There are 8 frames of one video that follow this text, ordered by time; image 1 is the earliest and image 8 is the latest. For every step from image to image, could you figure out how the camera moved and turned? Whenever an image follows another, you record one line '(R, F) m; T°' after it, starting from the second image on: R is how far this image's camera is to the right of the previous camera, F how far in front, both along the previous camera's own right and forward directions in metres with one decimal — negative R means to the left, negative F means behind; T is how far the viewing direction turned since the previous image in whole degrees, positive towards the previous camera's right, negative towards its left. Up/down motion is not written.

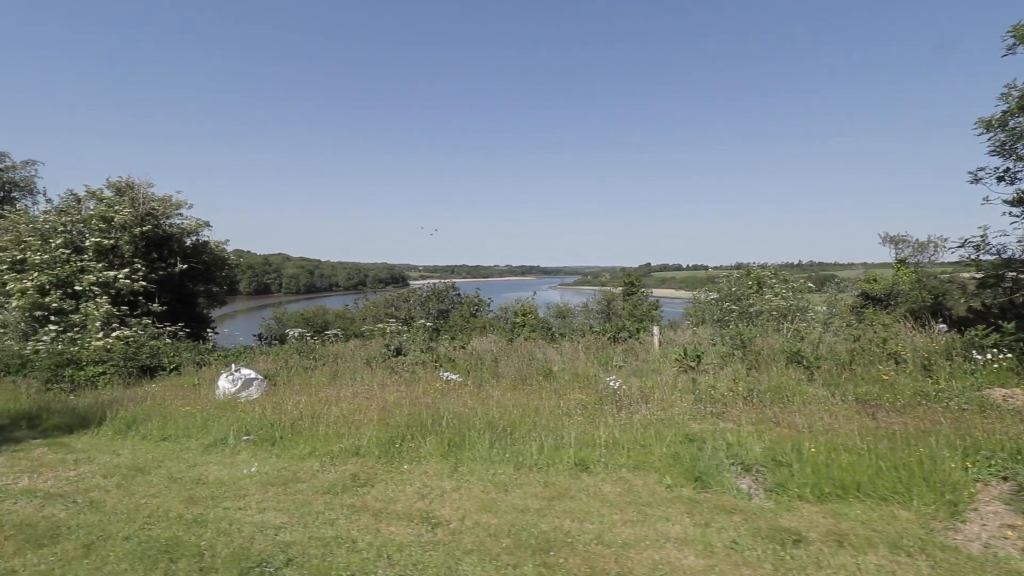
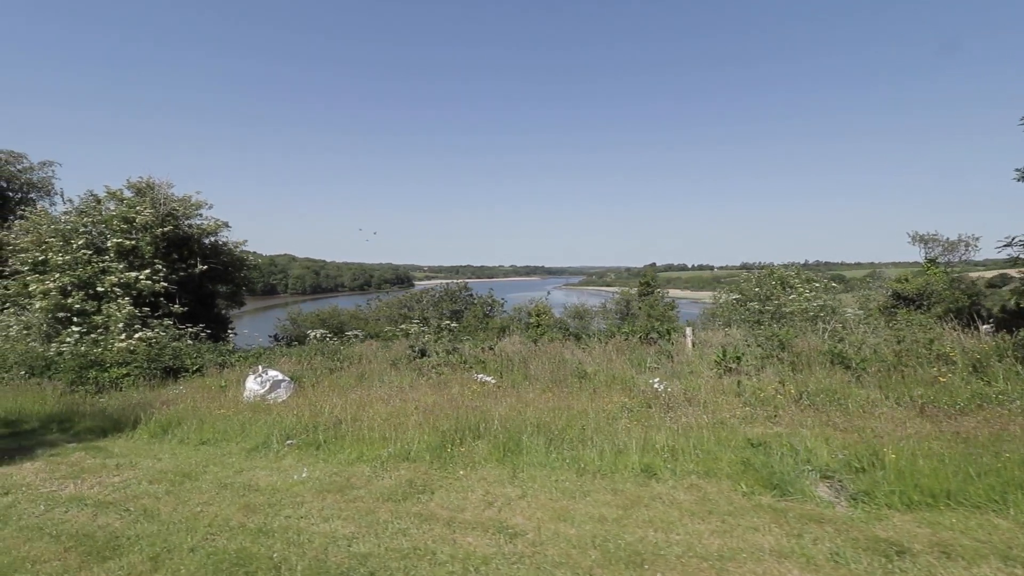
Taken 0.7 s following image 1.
(-0.5, +0.2) m; 0°
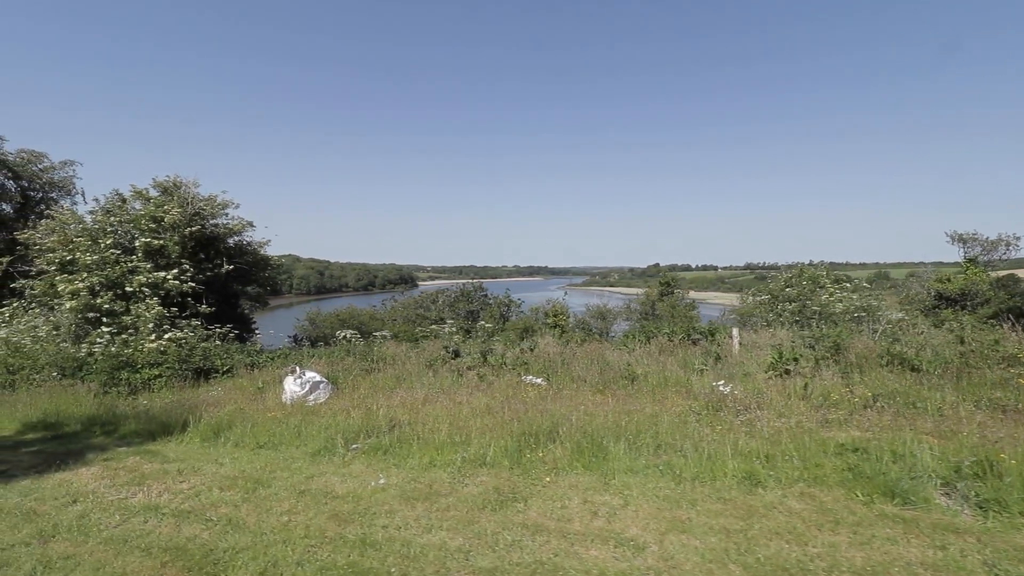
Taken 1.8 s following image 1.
(-0.8, +0.2) m; 0°
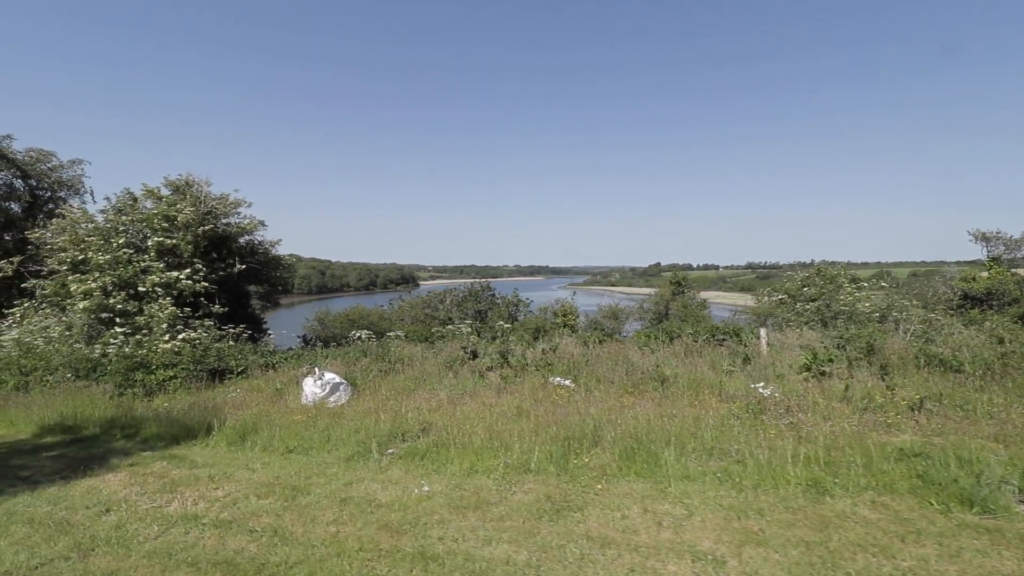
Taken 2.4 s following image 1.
(-0.4, +0.2) m; 0°
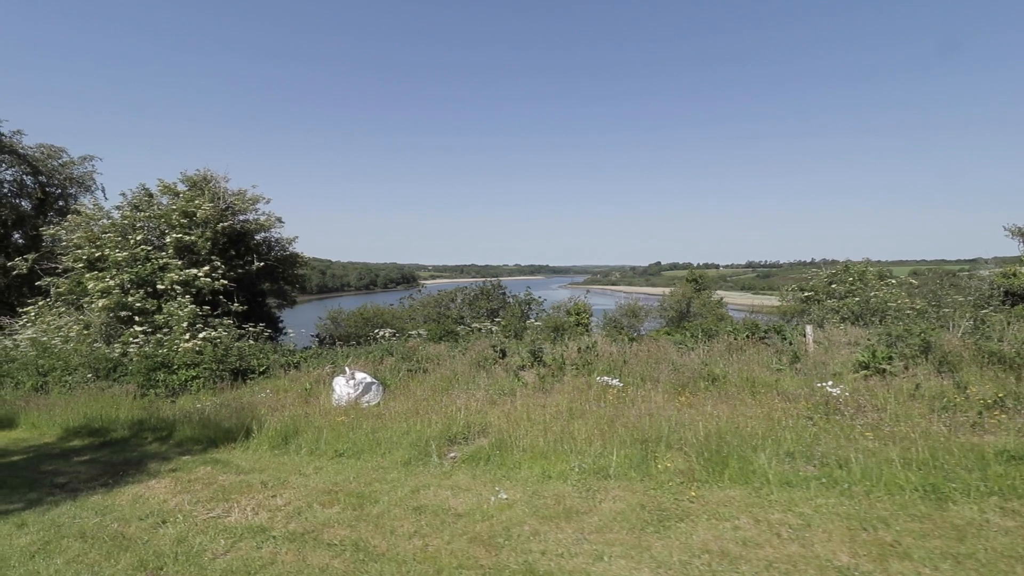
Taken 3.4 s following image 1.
(-0.7, +0.3) m; 0°
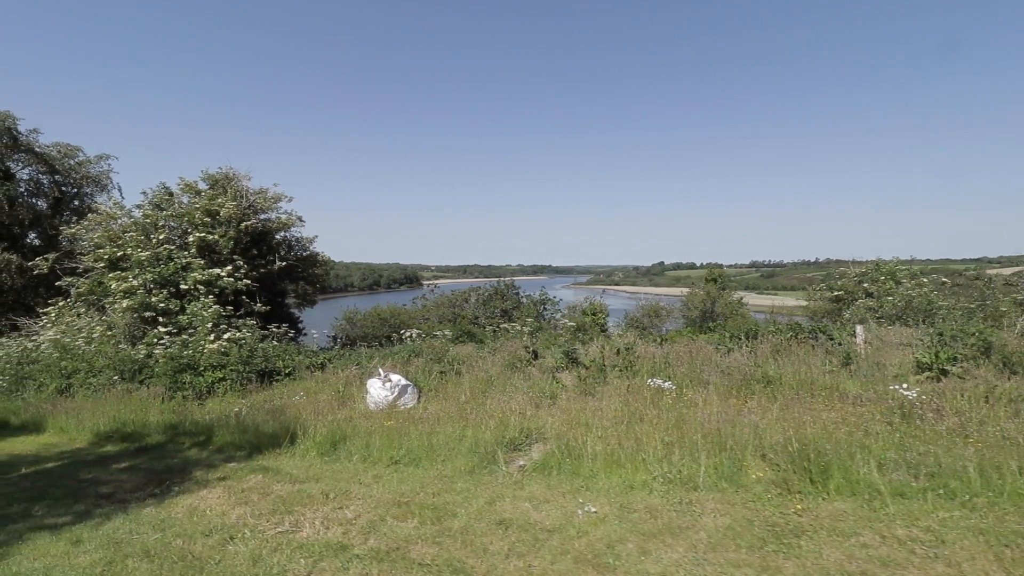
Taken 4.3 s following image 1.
(-0.6, +0.3) m; 0°
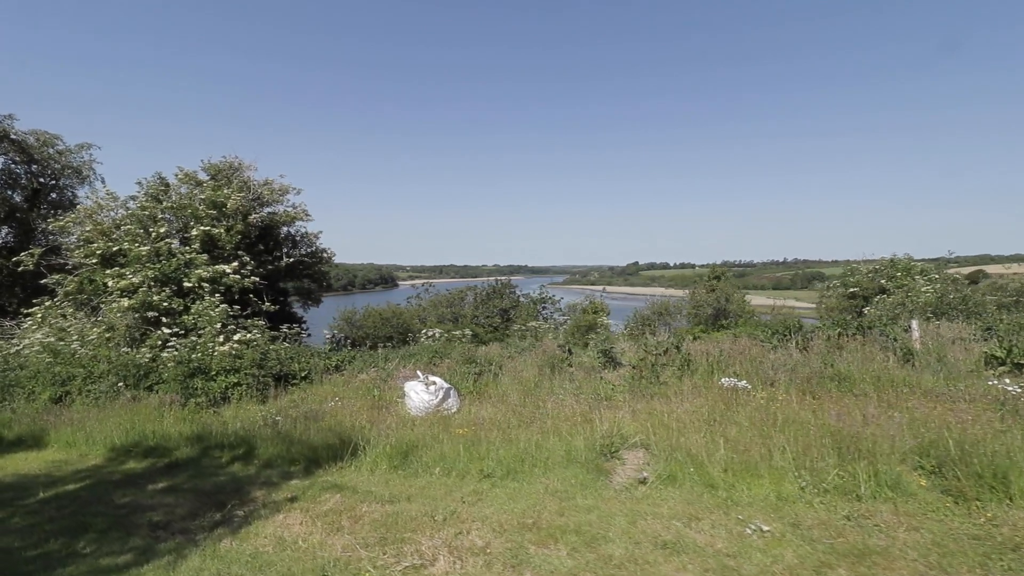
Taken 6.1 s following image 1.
(-1.2, +0.6) m; +3°
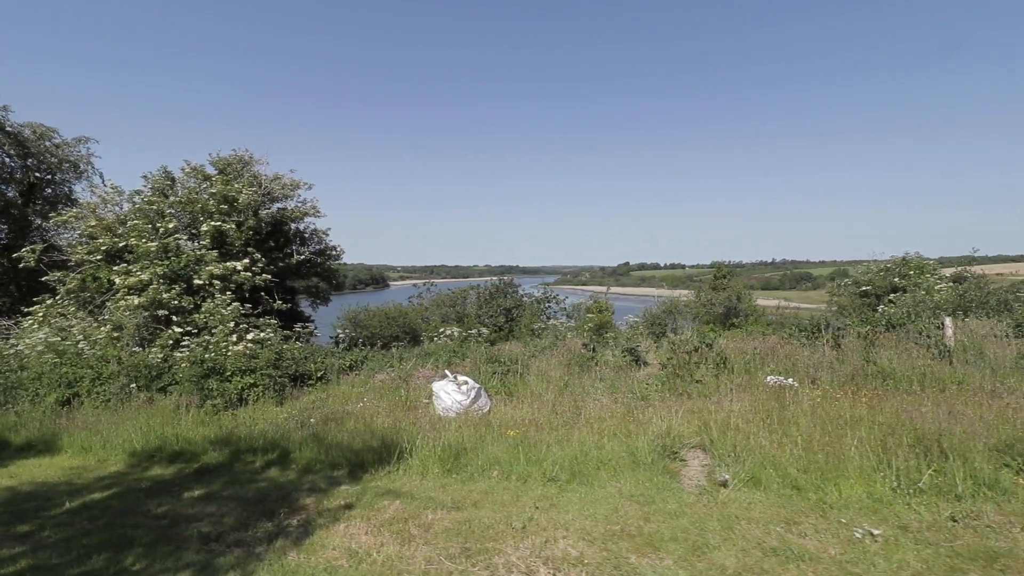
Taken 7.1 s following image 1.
(-0.6, +0.3) m; +1°
